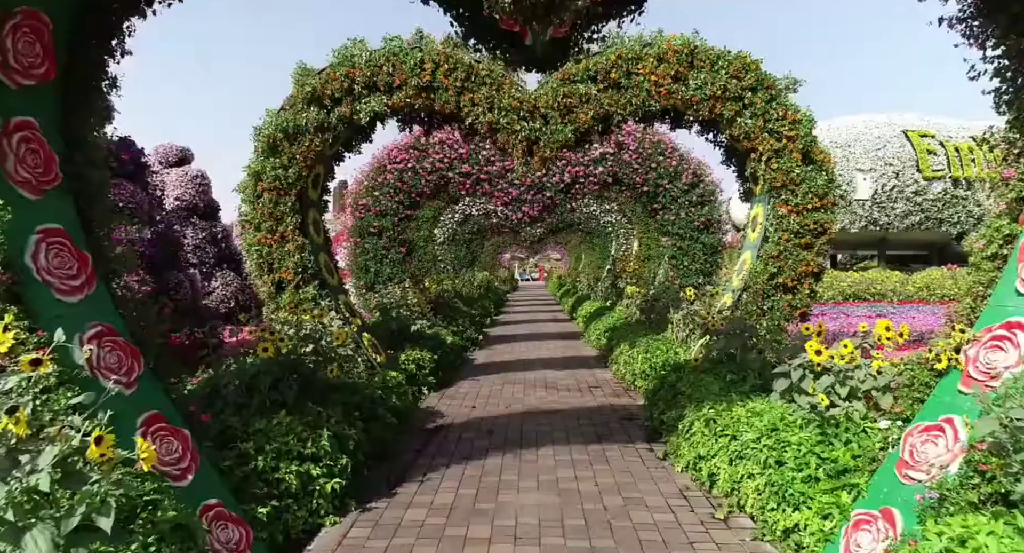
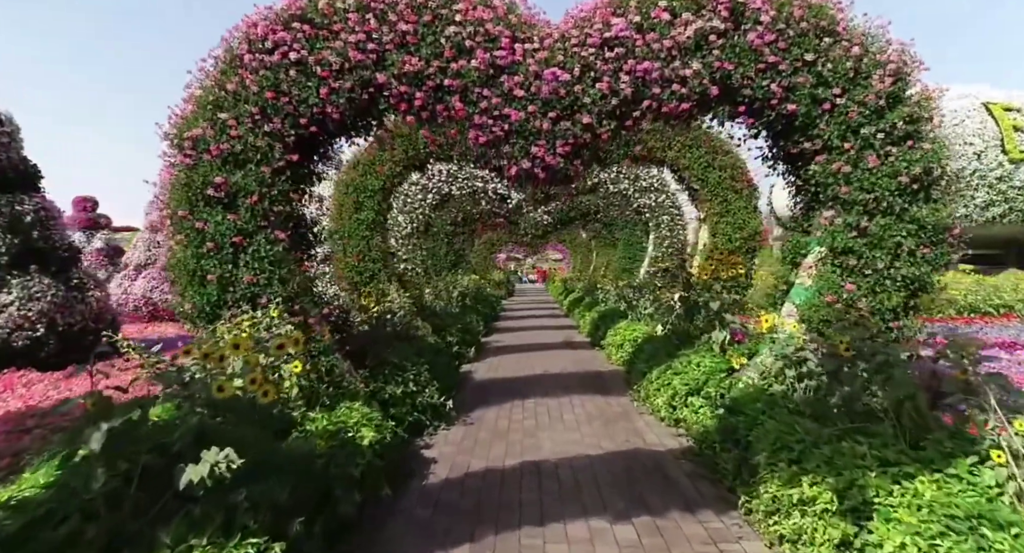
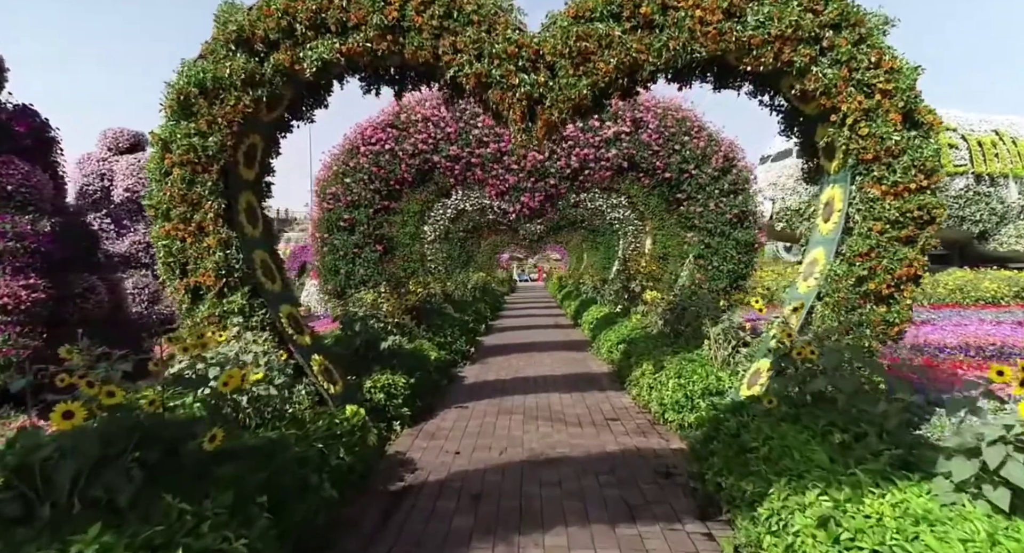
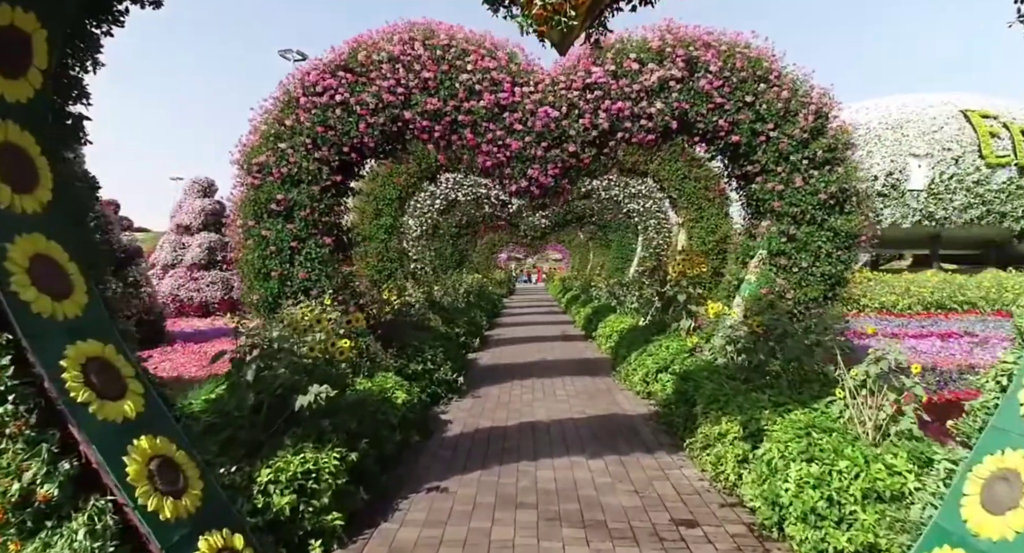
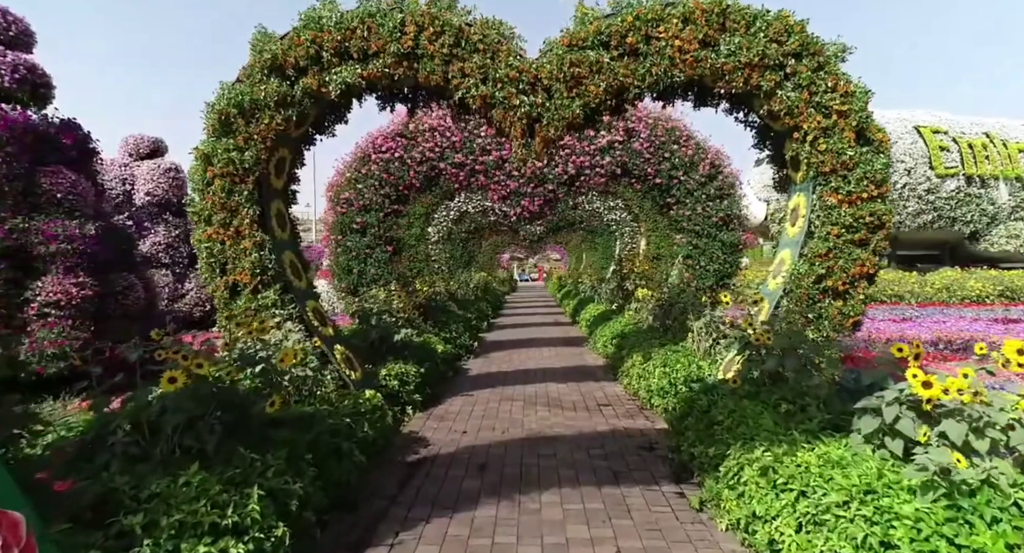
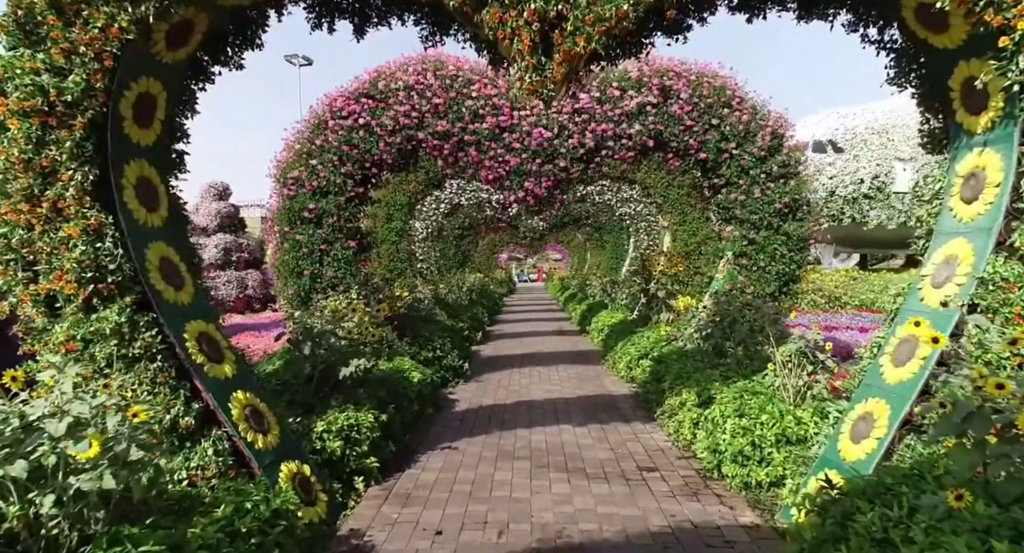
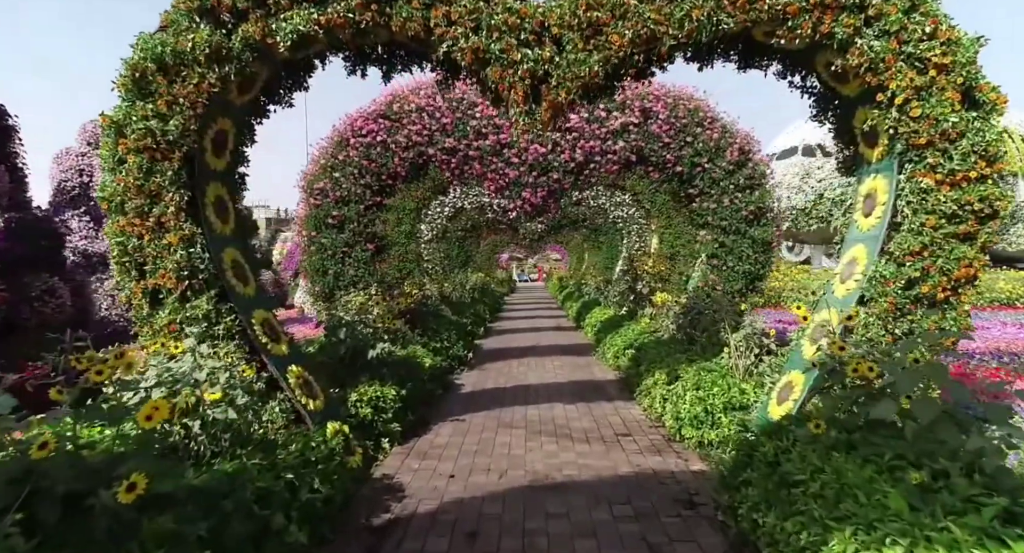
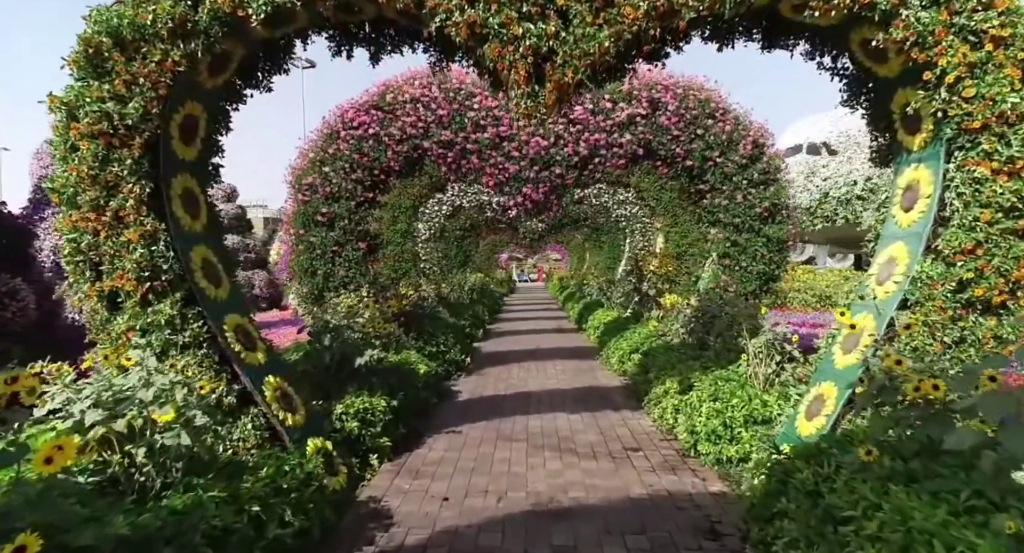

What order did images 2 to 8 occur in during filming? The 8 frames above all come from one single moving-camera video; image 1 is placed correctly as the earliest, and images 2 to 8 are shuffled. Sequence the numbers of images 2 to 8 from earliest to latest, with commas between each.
5, 3, 7, 8, 6, 4, 2
